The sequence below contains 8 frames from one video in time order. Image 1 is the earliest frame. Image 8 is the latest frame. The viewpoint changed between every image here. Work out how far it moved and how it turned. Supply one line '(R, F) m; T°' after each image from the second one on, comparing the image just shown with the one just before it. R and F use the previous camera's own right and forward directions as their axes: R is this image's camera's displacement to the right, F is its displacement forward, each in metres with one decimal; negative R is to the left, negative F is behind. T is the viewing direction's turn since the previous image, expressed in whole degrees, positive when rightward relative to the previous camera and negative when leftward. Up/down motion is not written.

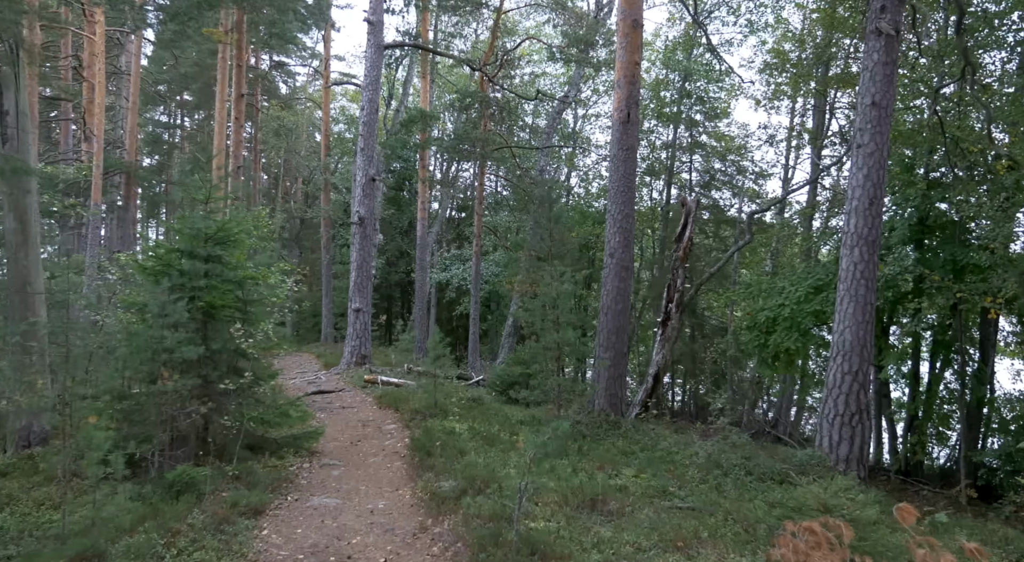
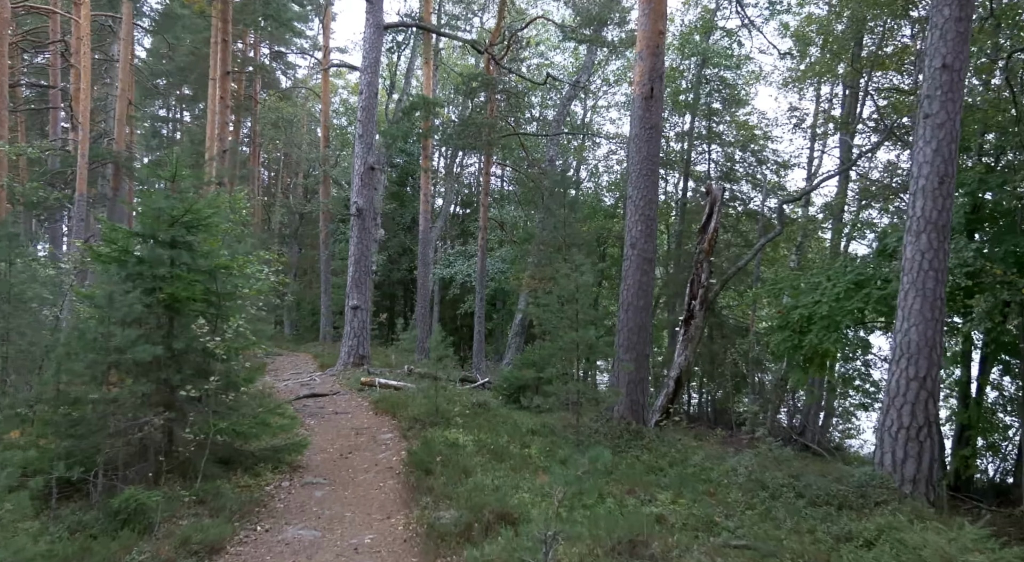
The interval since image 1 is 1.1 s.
(-0.1, +1.2) m; 0°
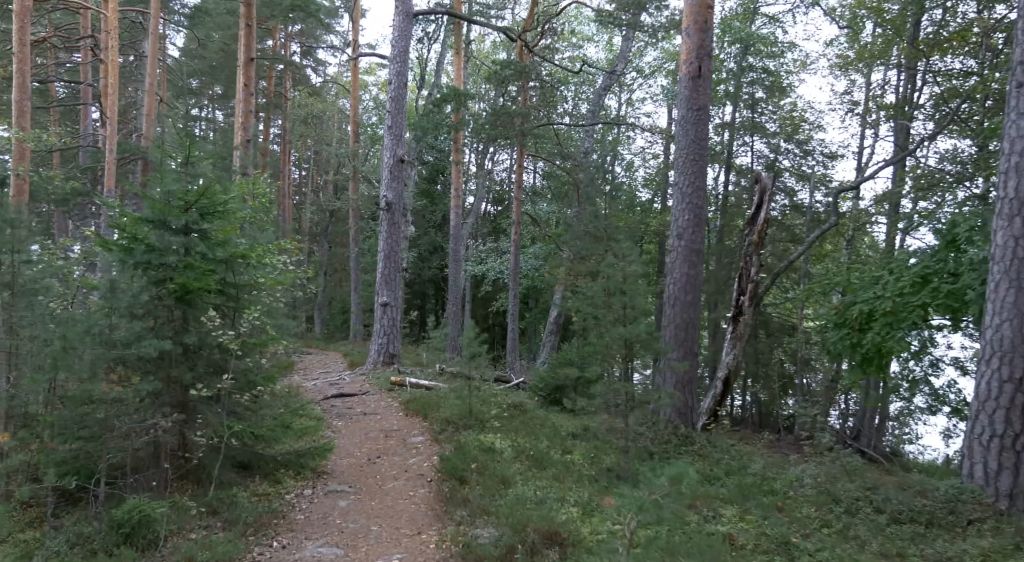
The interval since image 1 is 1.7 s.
(-0.1, +0.7) m; -2°
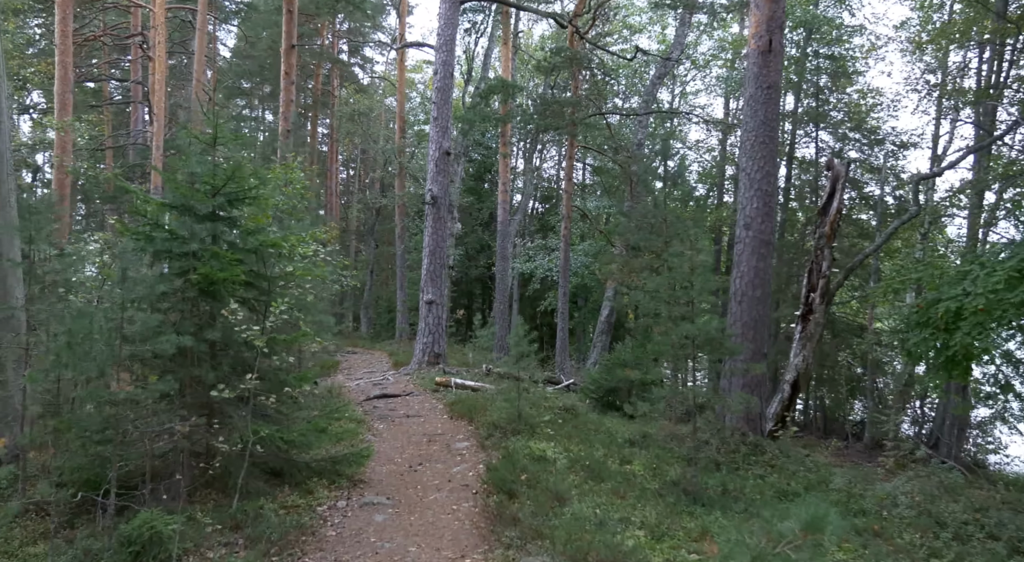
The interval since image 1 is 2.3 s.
(-0.1, +0.7) m; -4°
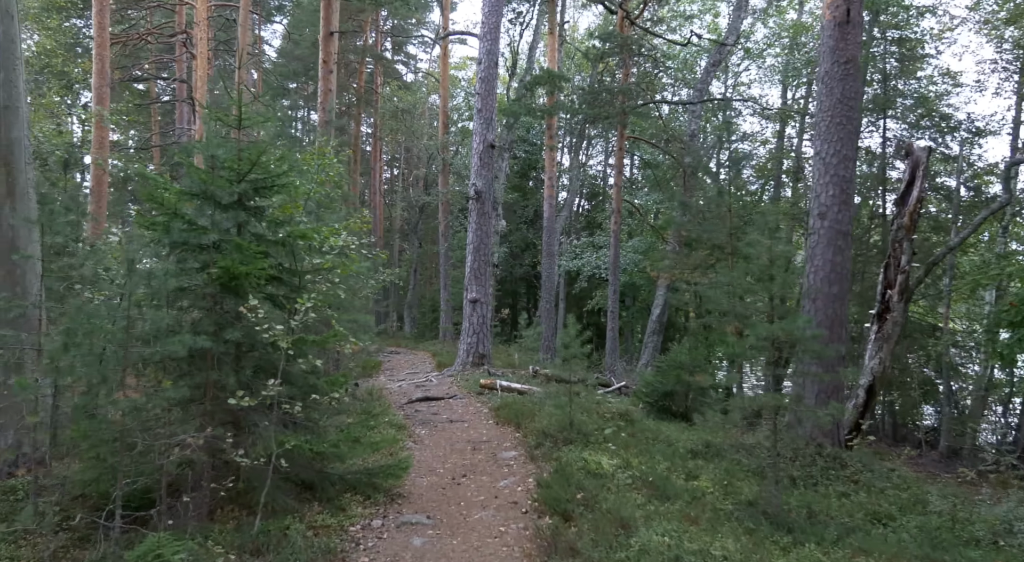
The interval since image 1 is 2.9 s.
(-0.1, +0.7) m; -4°
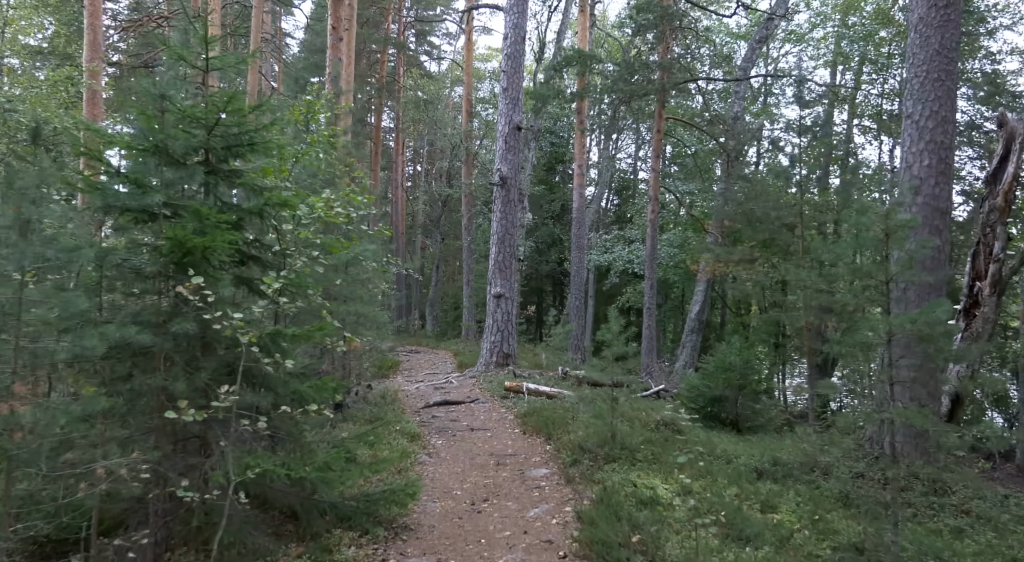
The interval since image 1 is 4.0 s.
(-0.1, +1.3) m; -2°
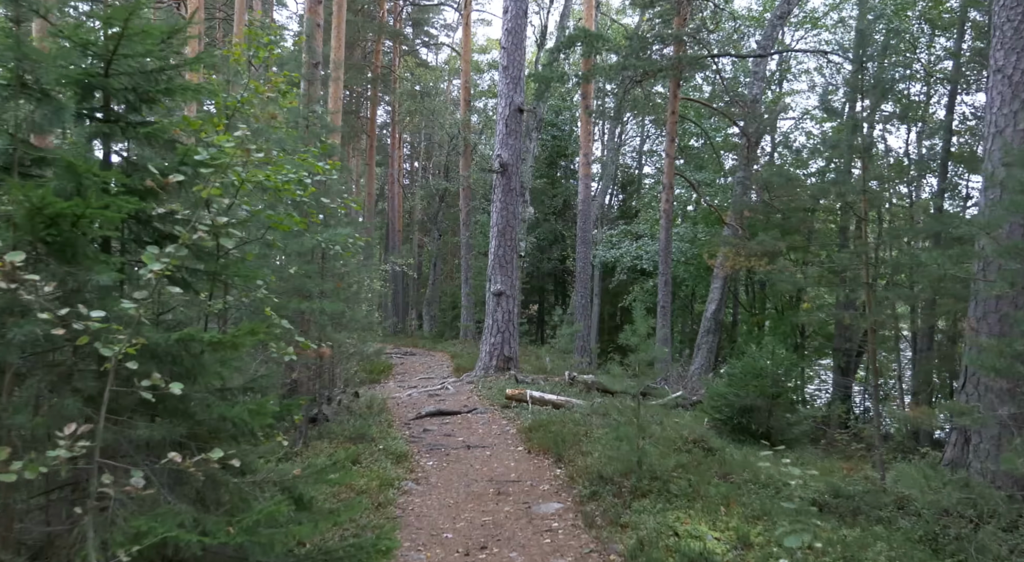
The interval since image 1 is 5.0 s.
(0.0, +1.3) m; 0°
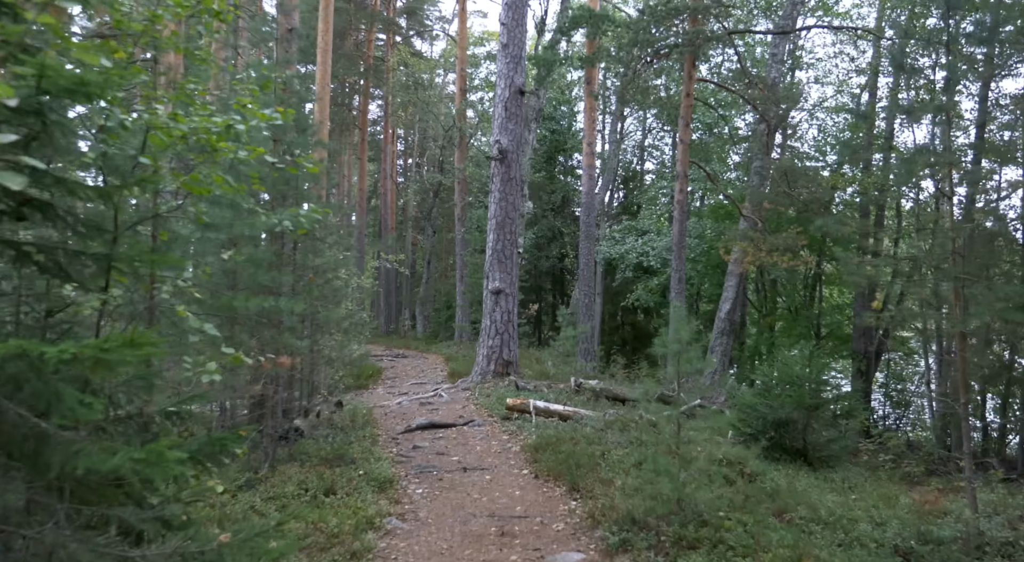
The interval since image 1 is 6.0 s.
(-0.1, +1.2) m; 0°
